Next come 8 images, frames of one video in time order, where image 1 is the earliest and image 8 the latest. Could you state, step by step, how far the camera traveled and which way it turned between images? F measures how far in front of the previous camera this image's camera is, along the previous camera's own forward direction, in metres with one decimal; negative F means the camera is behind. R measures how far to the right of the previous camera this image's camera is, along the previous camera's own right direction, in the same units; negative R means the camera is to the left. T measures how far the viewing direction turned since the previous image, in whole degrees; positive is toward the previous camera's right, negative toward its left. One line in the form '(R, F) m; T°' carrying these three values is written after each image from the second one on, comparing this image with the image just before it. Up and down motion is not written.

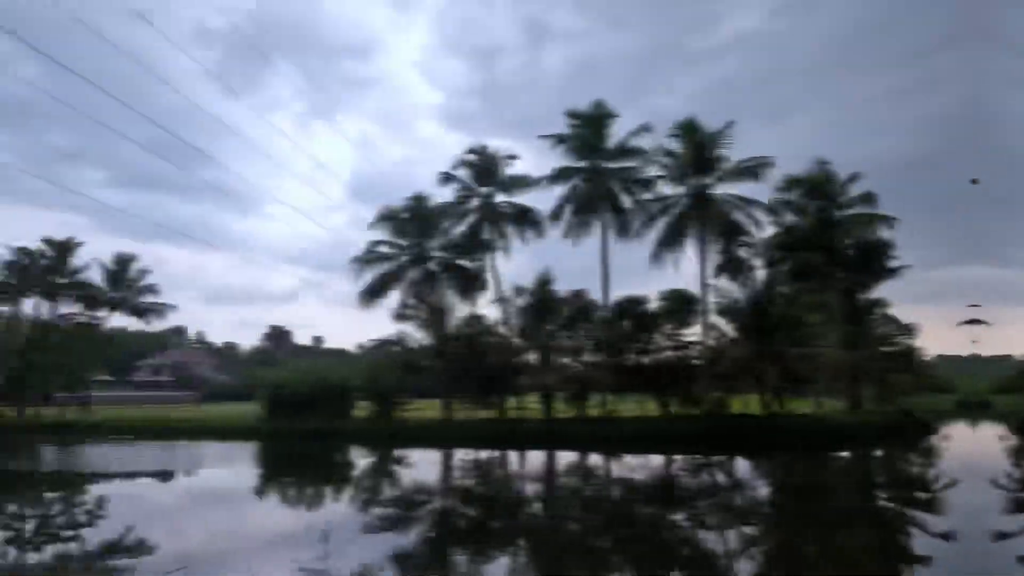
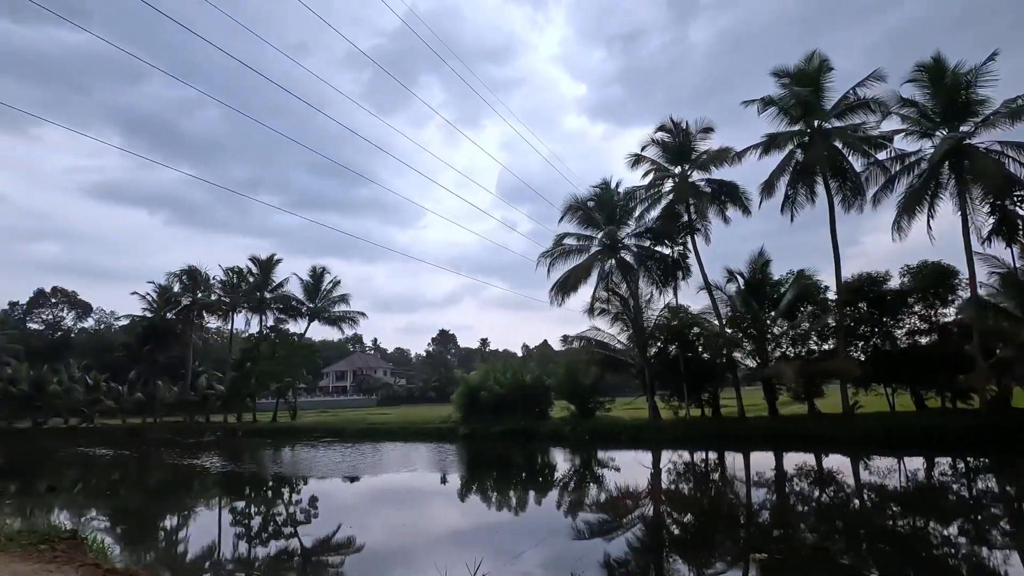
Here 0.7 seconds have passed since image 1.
(-2.9, +0.8) m; -13°
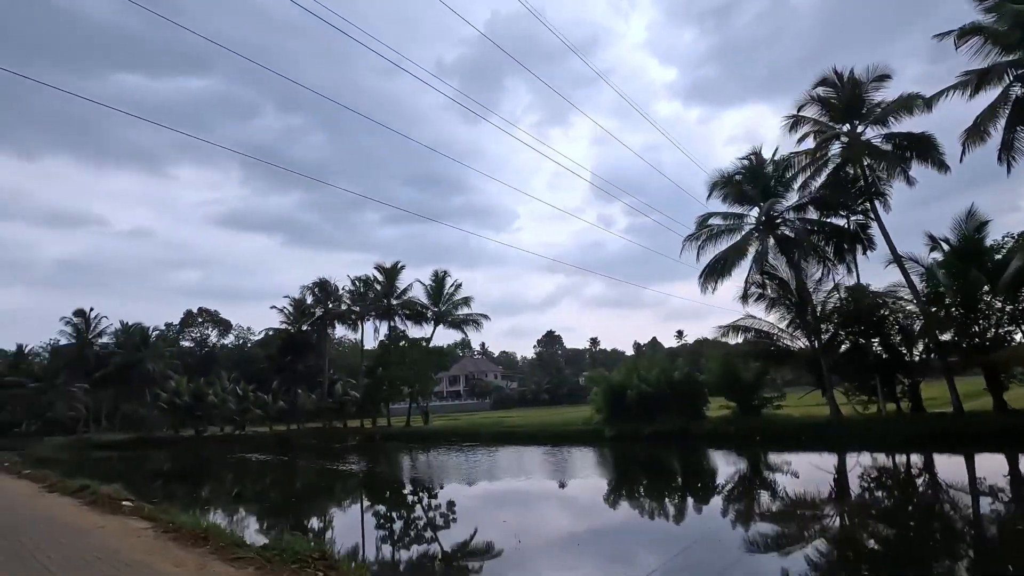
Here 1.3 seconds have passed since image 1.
(-2.1, +1.3) m; -9°
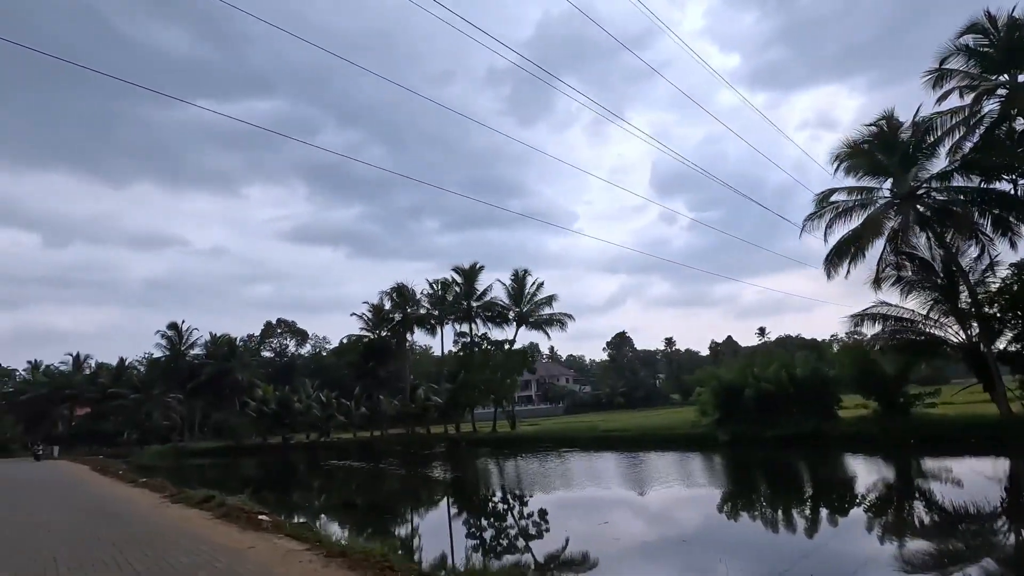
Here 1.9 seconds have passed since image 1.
(-1.8, +1.5) m; -6°
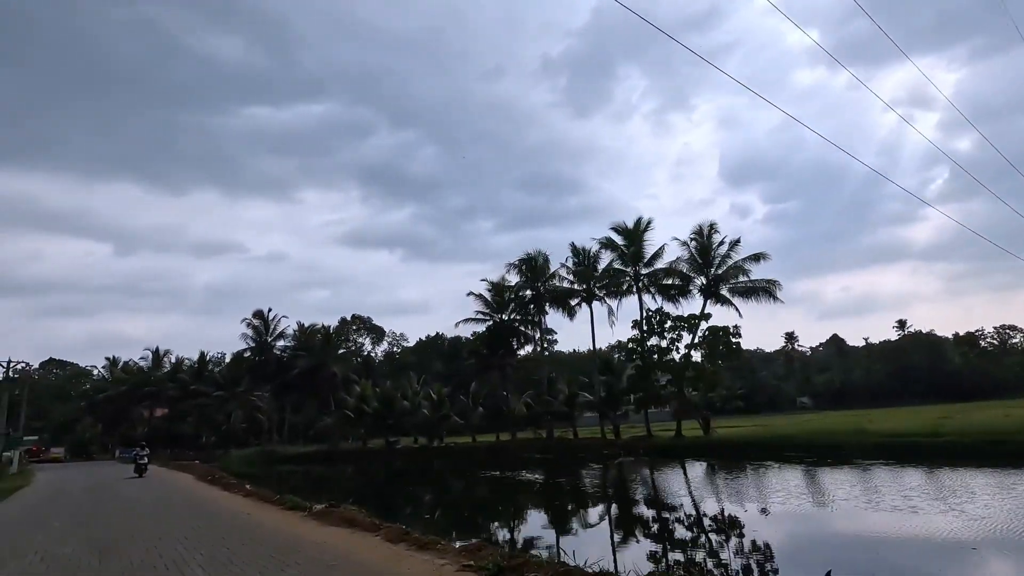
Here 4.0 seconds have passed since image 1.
(-7.8, +8.8) m; -4°
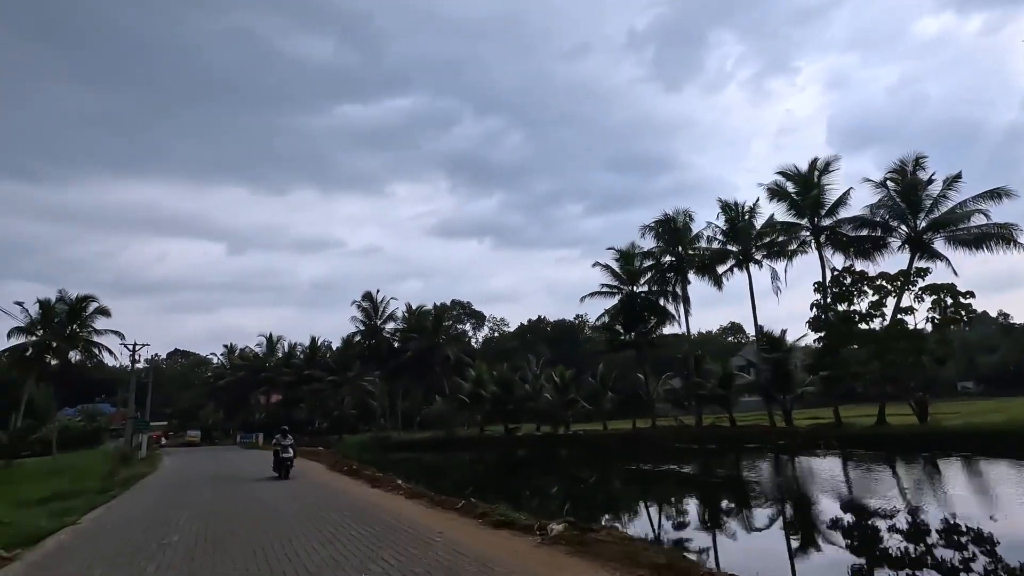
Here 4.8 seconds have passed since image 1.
(-3.2, +4.3) m; -8°
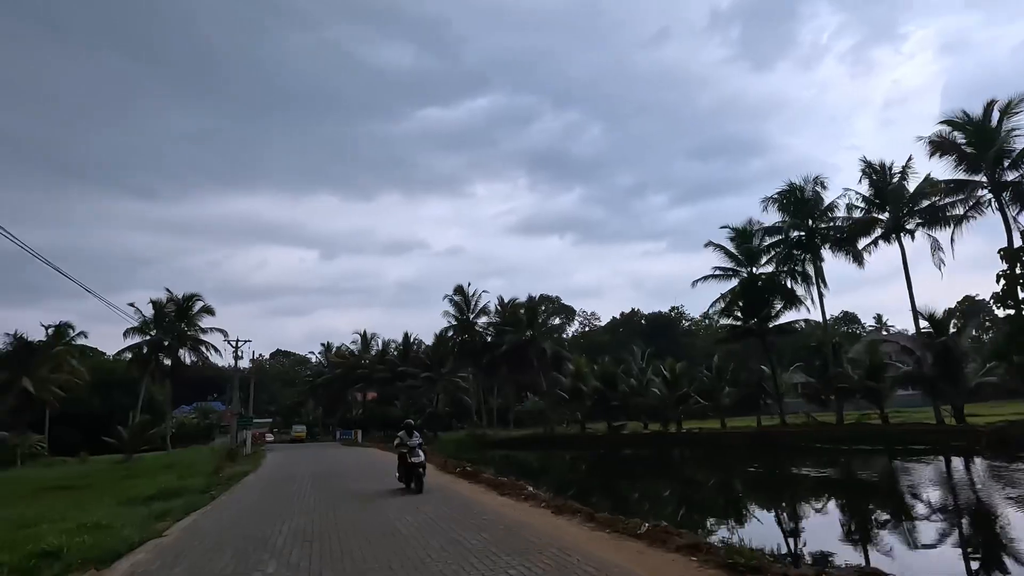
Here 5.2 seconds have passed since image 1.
(-1.3, +2.5) m; -8°
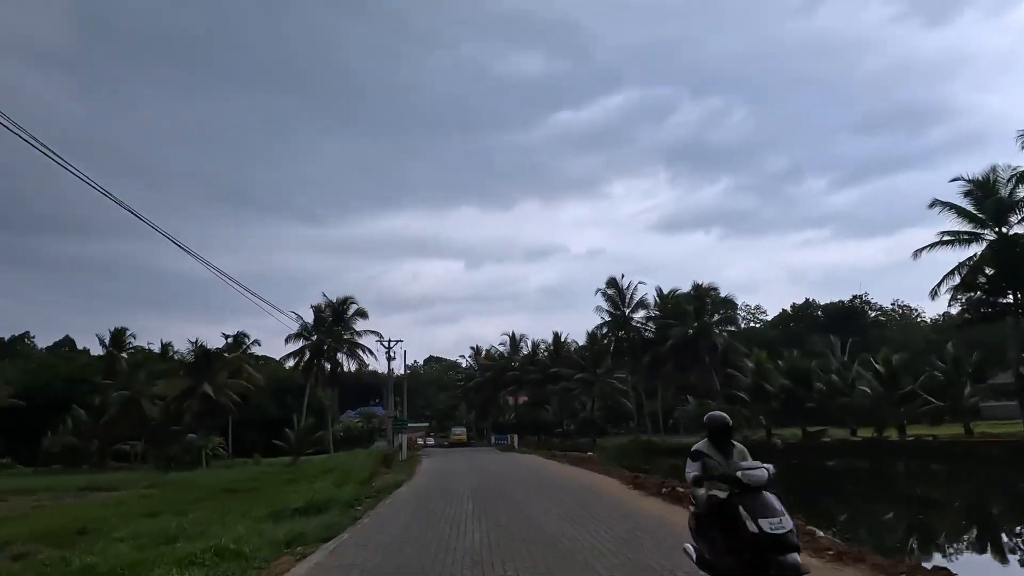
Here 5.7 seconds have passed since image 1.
(-1.3, +3.6) m; -14°
